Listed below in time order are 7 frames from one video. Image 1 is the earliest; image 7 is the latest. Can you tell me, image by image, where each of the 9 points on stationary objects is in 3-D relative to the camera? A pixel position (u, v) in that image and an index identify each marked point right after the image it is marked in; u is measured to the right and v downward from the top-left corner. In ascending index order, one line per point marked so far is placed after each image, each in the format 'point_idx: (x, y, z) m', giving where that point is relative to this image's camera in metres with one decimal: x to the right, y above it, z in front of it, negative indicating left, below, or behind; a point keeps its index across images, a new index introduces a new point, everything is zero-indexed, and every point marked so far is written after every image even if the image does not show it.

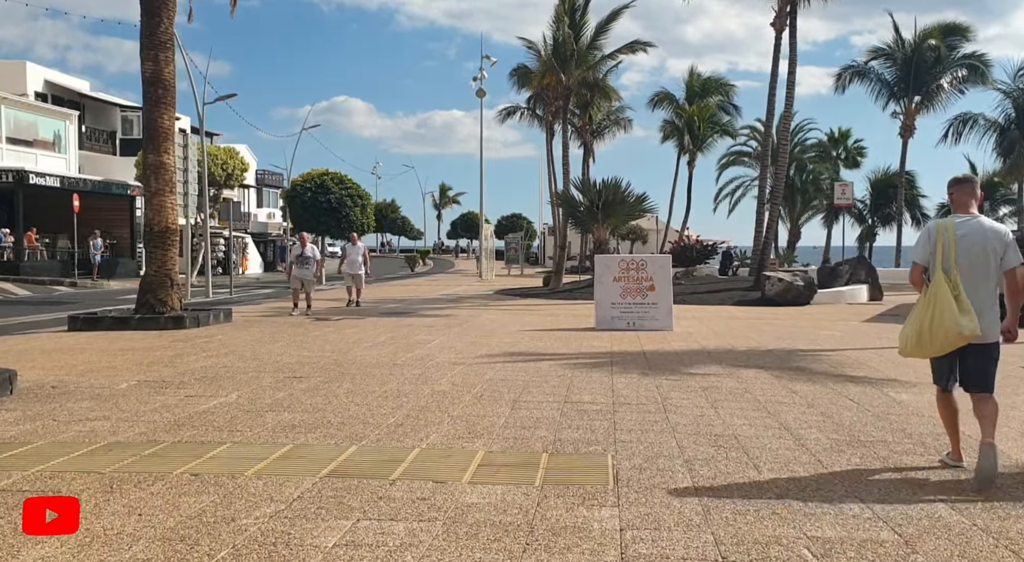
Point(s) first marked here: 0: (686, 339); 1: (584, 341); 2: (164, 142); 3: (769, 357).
0: (+2.7, -0.9, +11.7) m
1: (+1.1, -0.9, +11.5) m
2: (-6.1, +2.4, +13.4) m
3: (+3.4, -1.0, +10.1) m
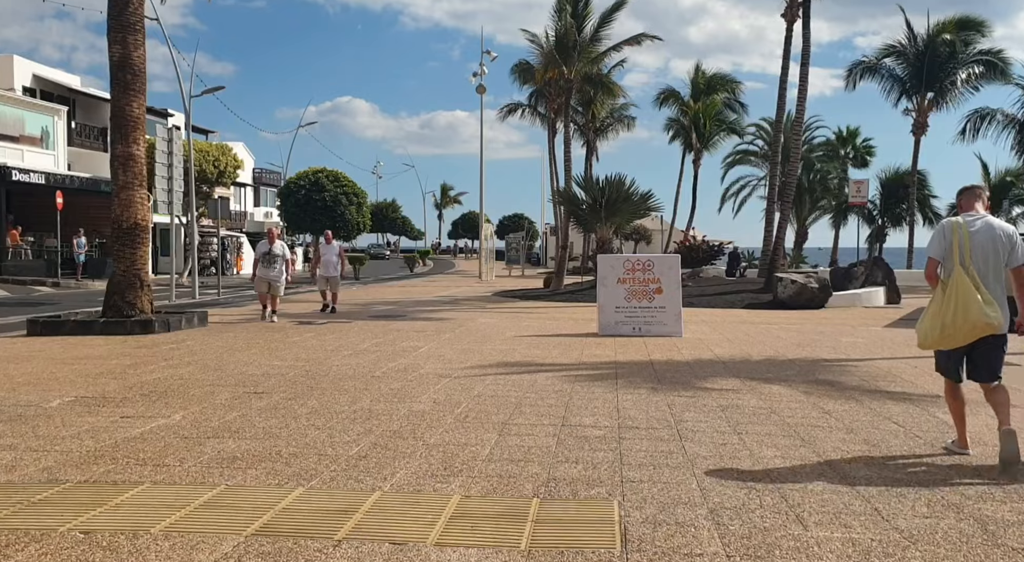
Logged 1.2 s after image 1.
0: (+2.6, -0.9, +10.7) m
1: (+1.0, -0.9, +10.5) m
2: (-6.1, +2.4, +12.4) m
3: (+3.3, -1.0, +9.1) m
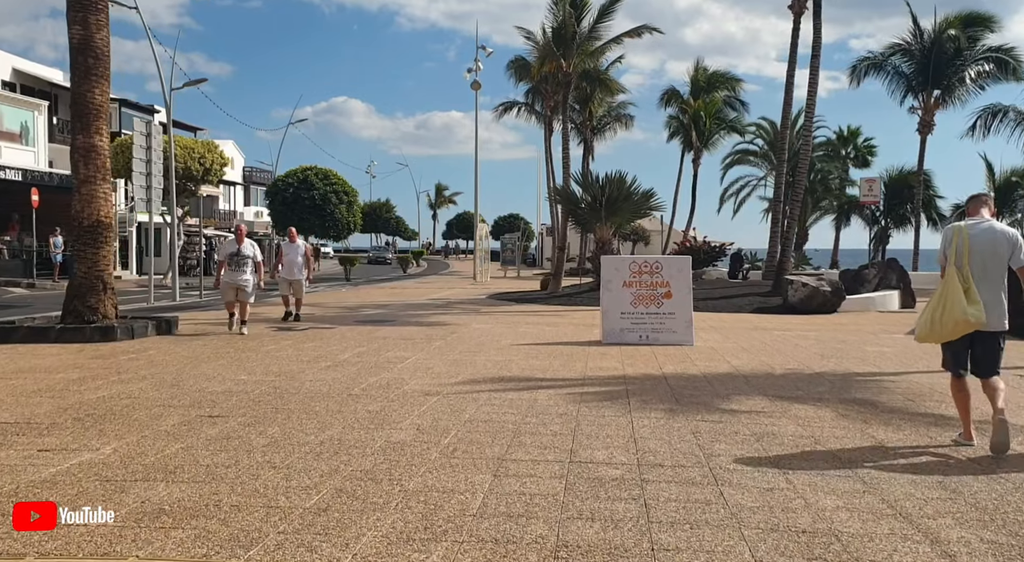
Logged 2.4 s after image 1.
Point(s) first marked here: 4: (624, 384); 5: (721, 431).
0: (+2.5, -1.0, +9.7) m
1: (+1.0, -1.0, +9.5) m
2: (-6.2, +2.4, +11.4) m
3: (+3.3, -1.1, +8.1) m
4: (+1.1, -1.1, +7.8) m
5: (+1.6, -1.1, +5.8) m
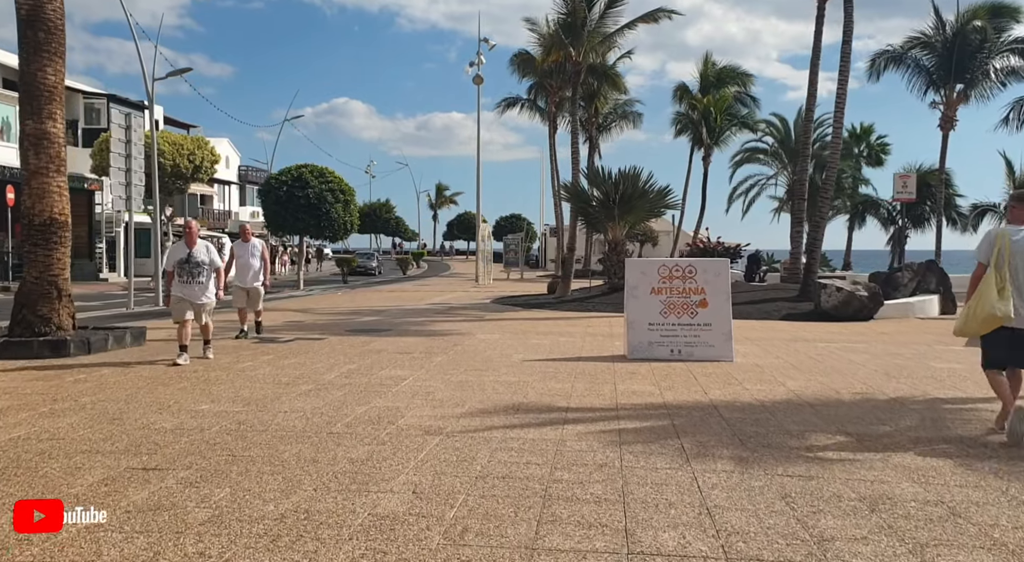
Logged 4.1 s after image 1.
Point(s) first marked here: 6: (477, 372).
0: (+2.7, -1.1, +8.3) m
1: (+1.1, -1.1, +8.1) m
2: (-6.0, +2.3, +9.9) m
3: (+3.4, -1.2, +6.6) m
4: (+1.3, -1.1, +6.4) m
5: (+1.7, -1.2, +4.3) m
6: (-0.4, -1.0, +8.7) m
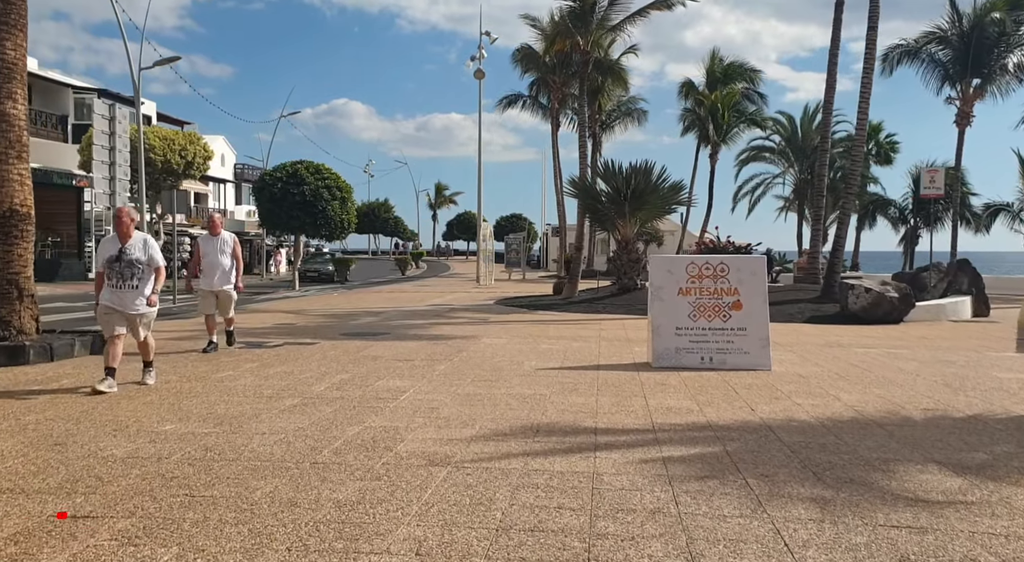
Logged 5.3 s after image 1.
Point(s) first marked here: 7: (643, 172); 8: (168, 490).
0: (+2.8, -1.1, +7.3) m
1: (+1.3, -1.0, +7.1) m
2: (-5.9, +2.3, +8.9) m
3: (+3.6, -1.1, +5.6) m
4: (+1.4, -1.1, +5.4) m
5: (+1.9, -1.2, +3.3) m
6: (-0.3, -1.0, +7.7) m
7: (+3.2, +2.7, +18.9) m
8: (-1.9, -1.1, +4.2) m
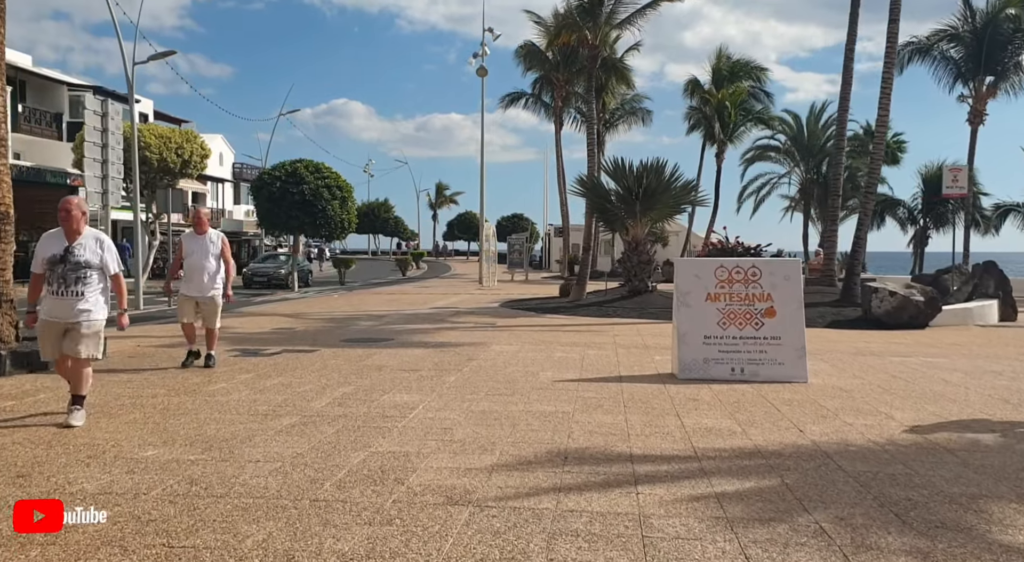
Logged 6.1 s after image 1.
0: (+3.0, -1.1, +6.6) m
1: (+1.4, -1.1, +6.5) m
2: (-5.7, +2.3, +8.3) m
3: (+3.7, -1.2, +5.0) m
4: (+1.6, -1.2, +4.7) m
5: (+2.0, -1.2, +2.7) m
6: (-0.1, -1.1, +7.1) m
7: (+3.4, +2.6, +18.3) m
8: (-1.7, -1.2, +3.6) m
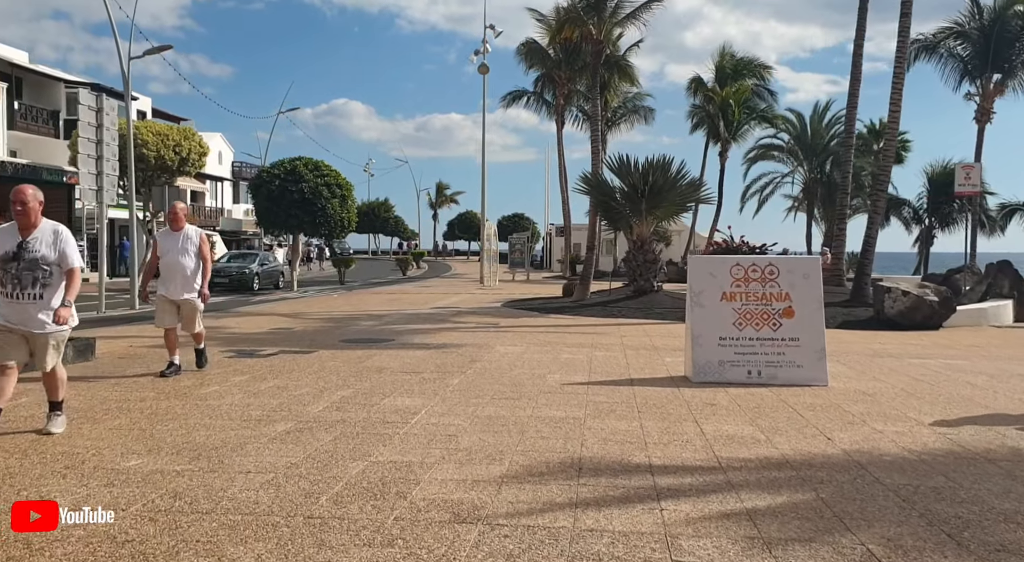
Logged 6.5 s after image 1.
0: (+3.1, -1.1, +6.3) m
1: (+1.5, -1.1, +6.1) m
2: (-5.6, +2.3, +7.9) m
3: (+3.8, -1.2, +4.6) m
4: (+1.7, -1.2, +4.4) m
5: (+2.1, -1.2, +2.3) m
6: (0.0, -1.1, +6.7) m
7: (+3.5, +2.6, +17.9) m
8: (-1.7, -1.2, +3.2) m
